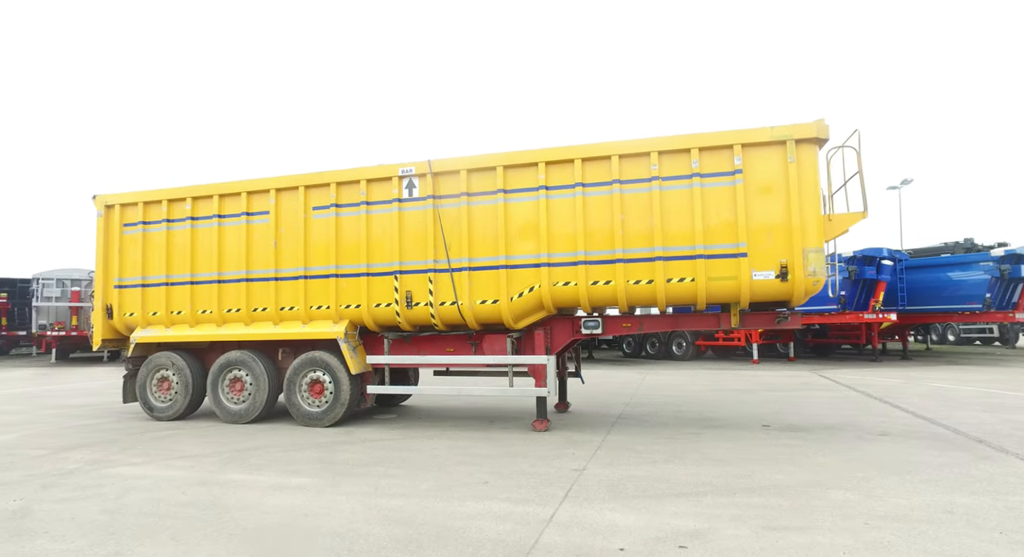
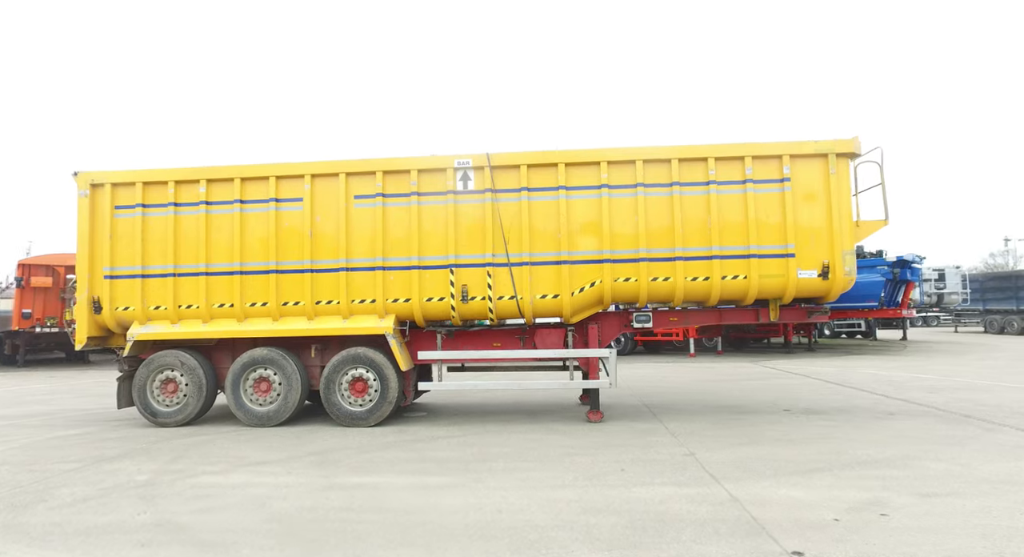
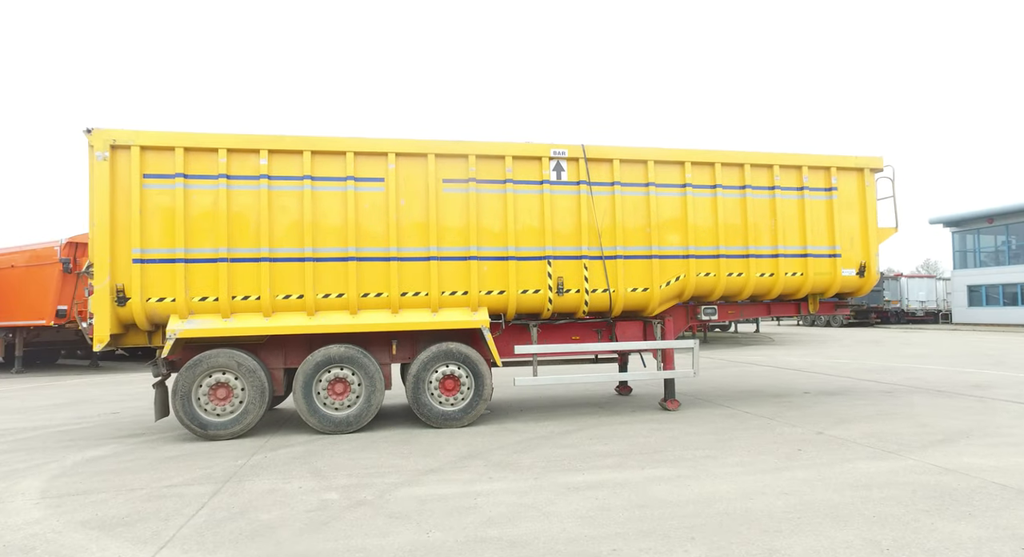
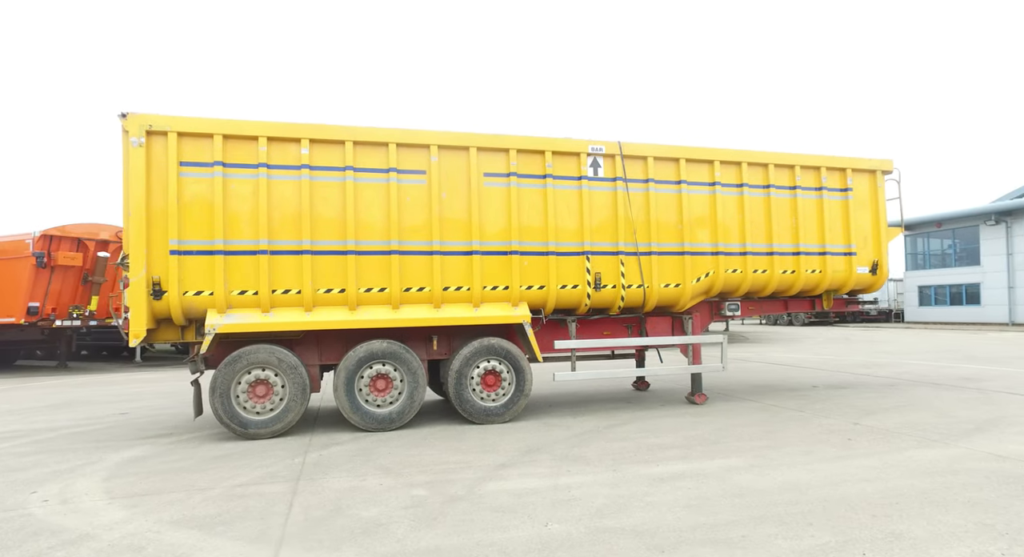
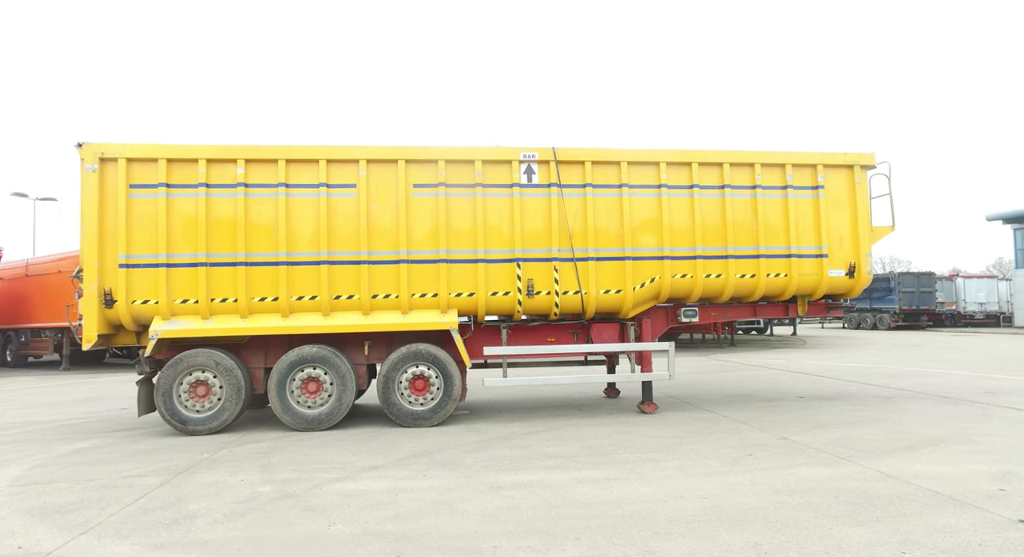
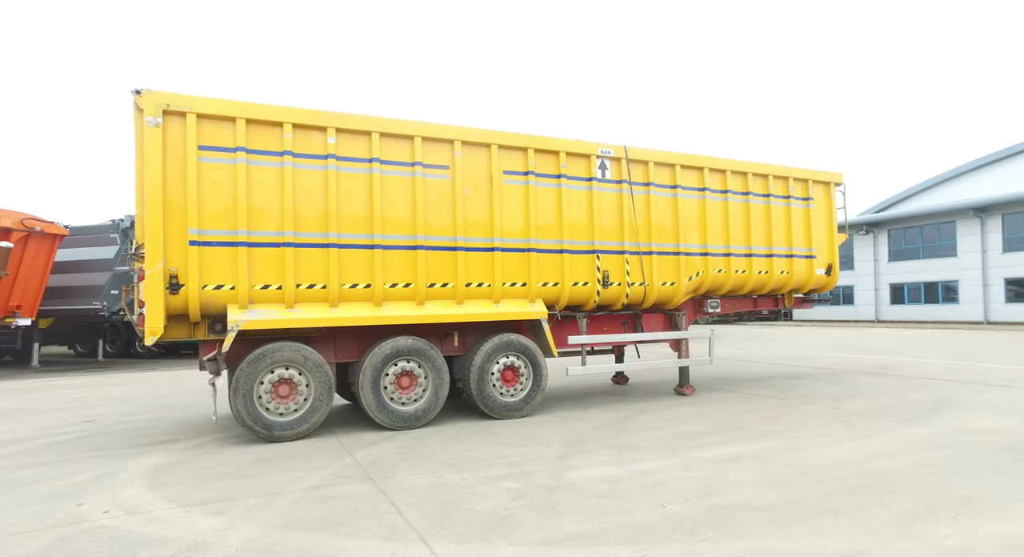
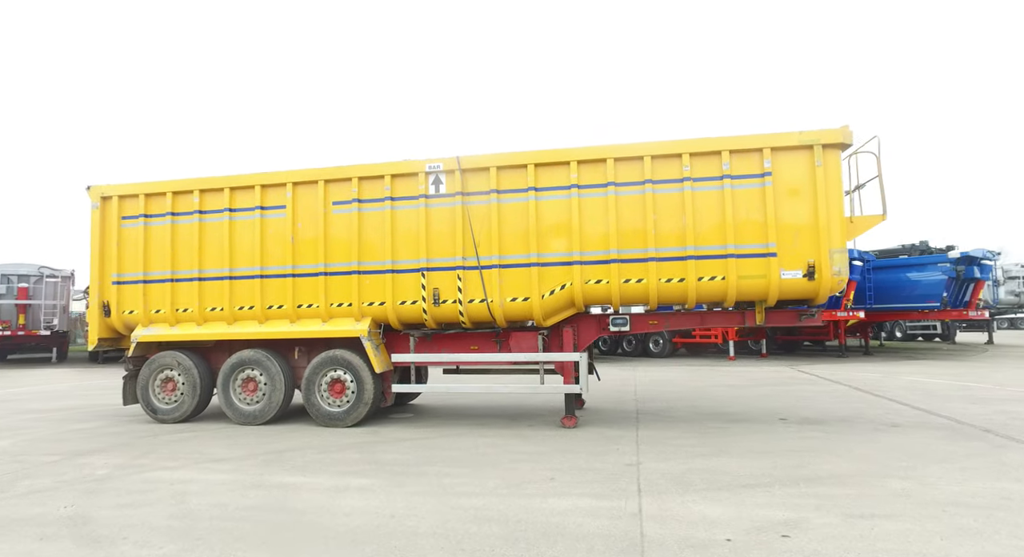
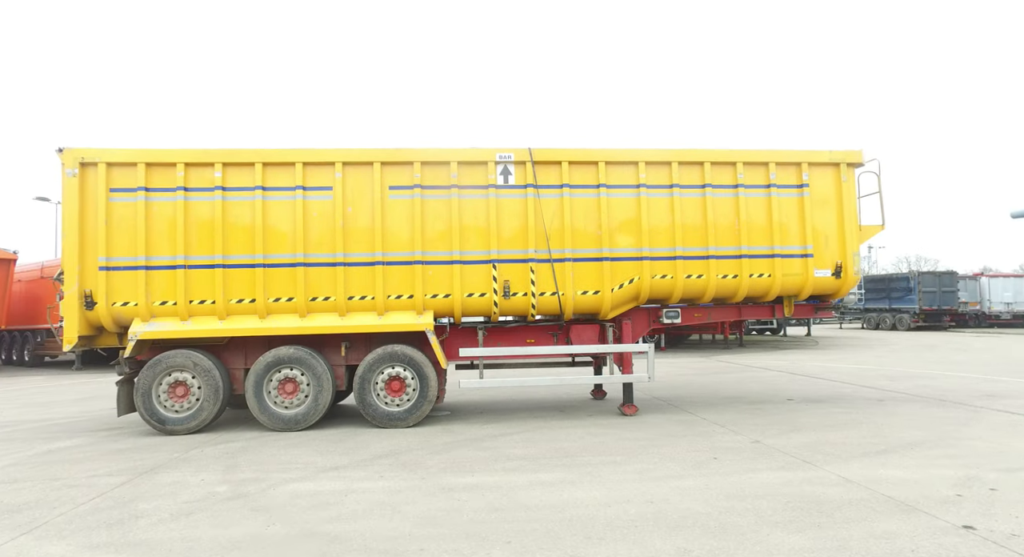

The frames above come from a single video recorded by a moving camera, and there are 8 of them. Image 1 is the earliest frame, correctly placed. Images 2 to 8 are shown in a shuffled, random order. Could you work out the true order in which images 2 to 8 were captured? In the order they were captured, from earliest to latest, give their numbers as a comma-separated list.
7, 2, 8, 5, 3, 4, 6
